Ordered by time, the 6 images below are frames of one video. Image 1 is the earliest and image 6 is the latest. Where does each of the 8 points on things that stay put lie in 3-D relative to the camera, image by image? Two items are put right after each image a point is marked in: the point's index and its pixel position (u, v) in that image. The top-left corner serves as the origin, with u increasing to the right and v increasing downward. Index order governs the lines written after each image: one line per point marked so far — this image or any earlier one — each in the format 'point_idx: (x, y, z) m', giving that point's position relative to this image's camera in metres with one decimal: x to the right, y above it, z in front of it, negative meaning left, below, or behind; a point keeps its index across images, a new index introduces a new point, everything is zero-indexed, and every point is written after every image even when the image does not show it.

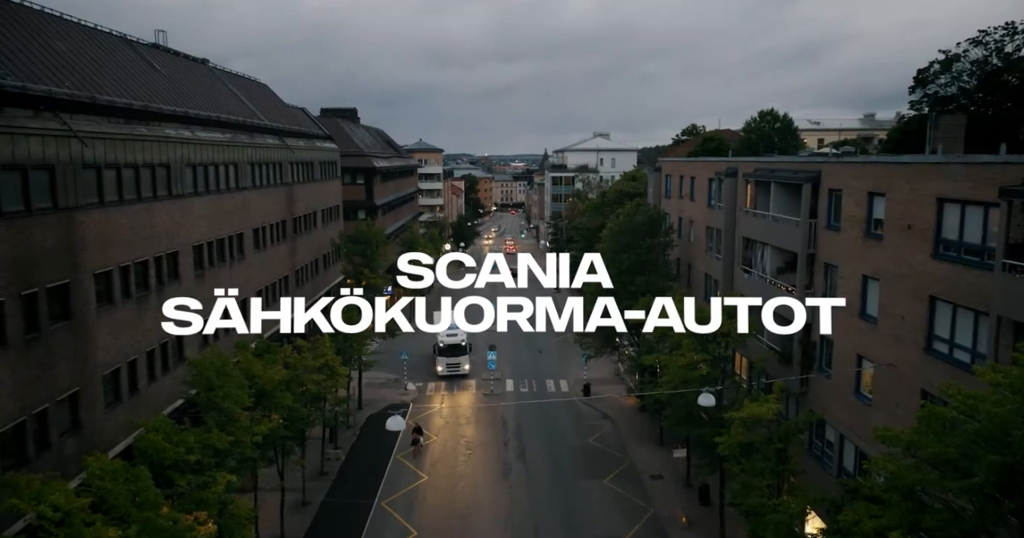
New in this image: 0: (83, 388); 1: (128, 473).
0: (-11.5, -3.2, +19.3) m
1: (-8.3, -4.6, +15.8) m
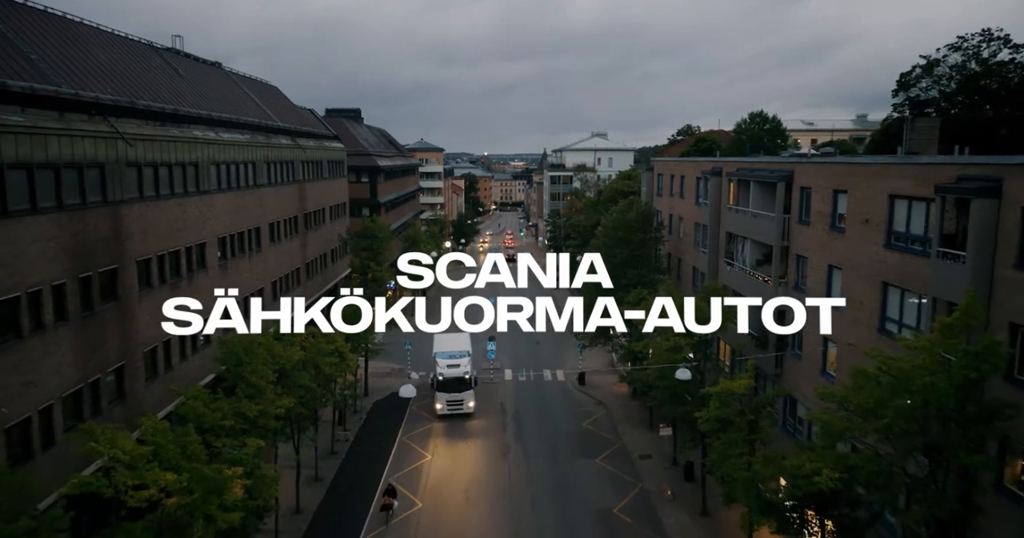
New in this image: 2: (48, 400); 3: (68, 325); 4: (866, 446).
0: (-11.6, -2.8, +21.7) m
1: (-8.3, -4.2, +18.2) m
2: (-11.5, -3.3, +17.9) m
3: (-11.6, -1.5, +18.8) m
4: (+7.5, -3.8, +15.6) m
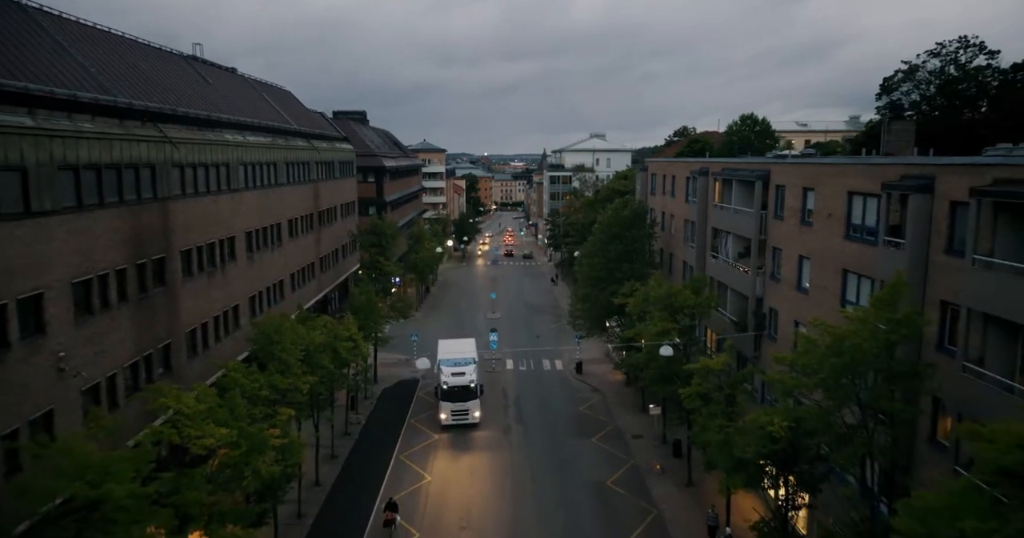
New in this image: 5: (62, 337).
0: (-11.5, -2.4, +24.5) m
1: (-8.3, -3.9, +21.0) m
2: (-11.4, -2.9, +20.7) m
3: (-11.5, -1.1, +21.7) m
4: (+7.6, -3.4, +18.4) m
5: (-11.5, -1.8, +18.5) m
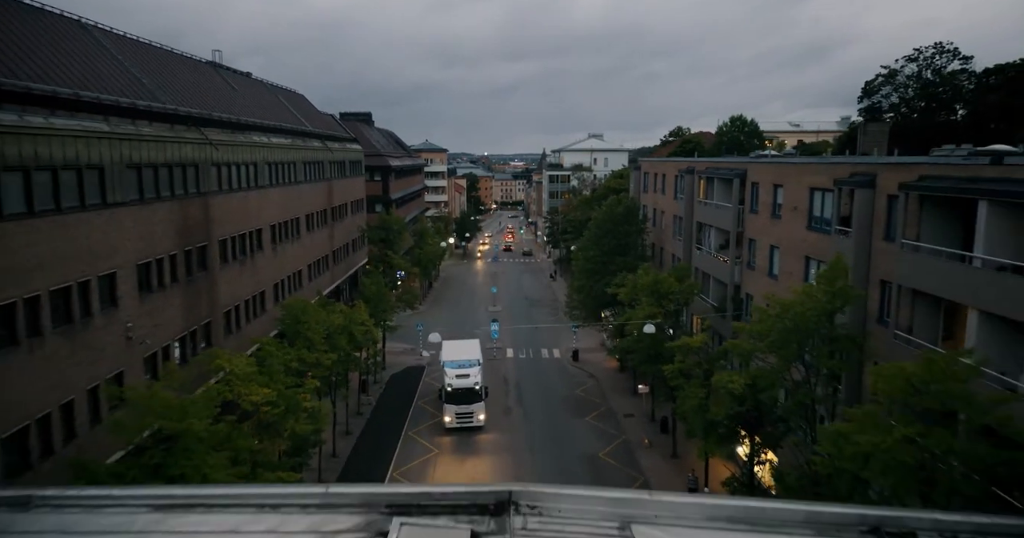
0: (-11.5, -1.9, +27.7) m
1: (-8.2, -3.4, +24.2) m
2: (-11.4, -2.4, +23.9) m
3: (-11.5, -0.6, +24.9) m
4: (+7.6, -2.9, +21.7) m
5: (-11.5, -1.3, +21.7) m
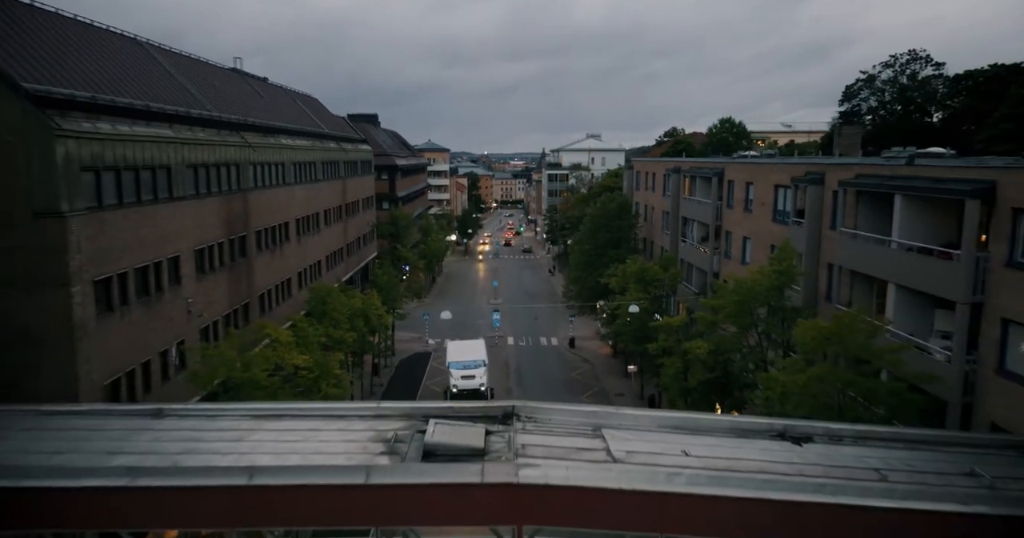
0: (-11.4, -1.3, +31.6) m
1: (-8.2, -2.8, +28.1) m
2: (-11.4, -1.8, +27.8) m
3: (-11.4, 0.0, +28.8) m
4: (+7.7, -2.3, +25.5) m
5: (-11.4, -0.7, +25.6) m
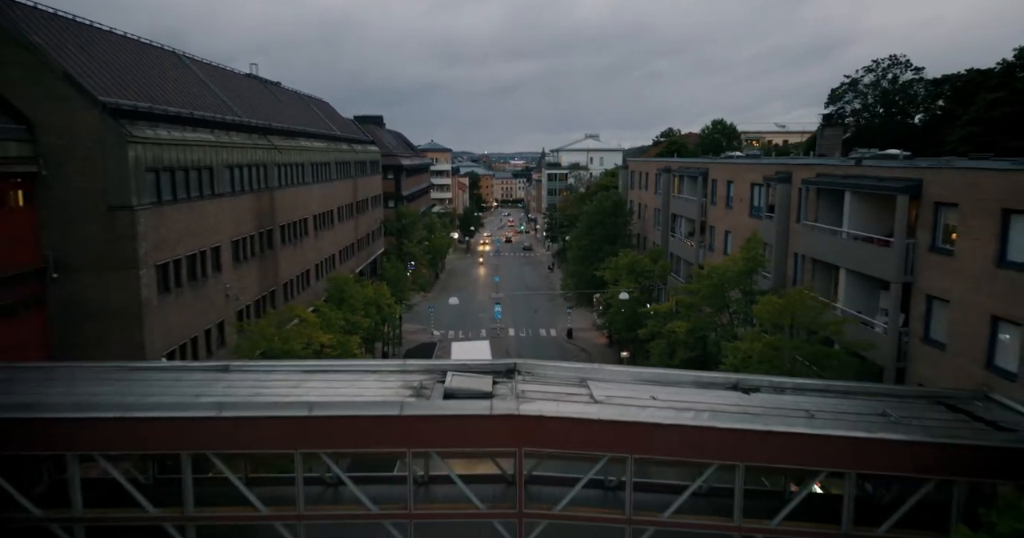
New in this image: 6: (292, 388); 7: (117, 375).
0: (-11.4, -0.9, +34.9) m
1: (-8.1, -2.4, +31.4) m
2: (-11.3, -1.4, +31.1) m
3: (-11.4, +0.4, +32.0) m
4: (+7.7, -1.9, +28.8) m
5: (-11.4, -0.3, +28.9) m
6: (-5.1, -2.8, +16.6) m
7: (-9.6, -2.6, +17.5) m
